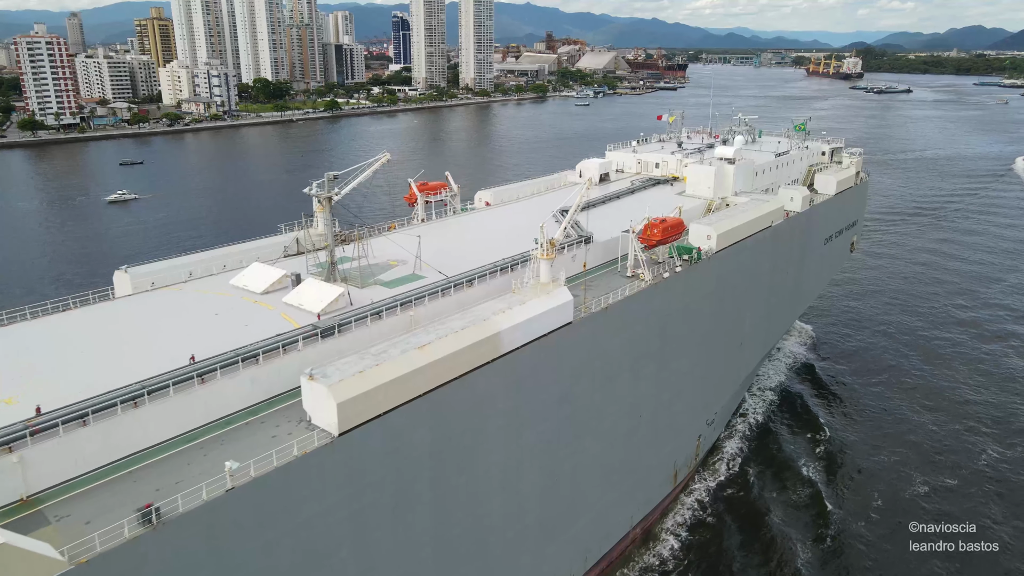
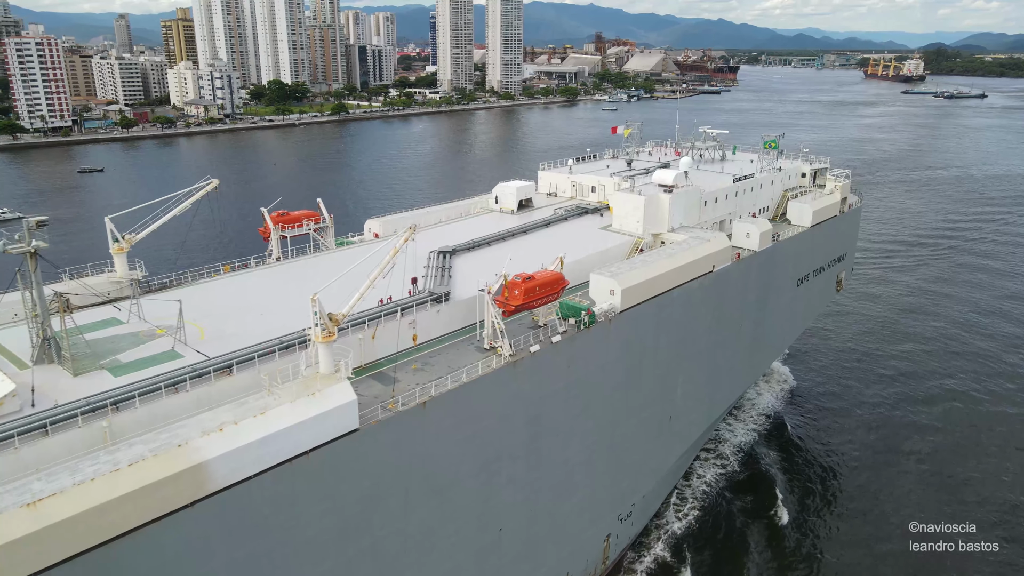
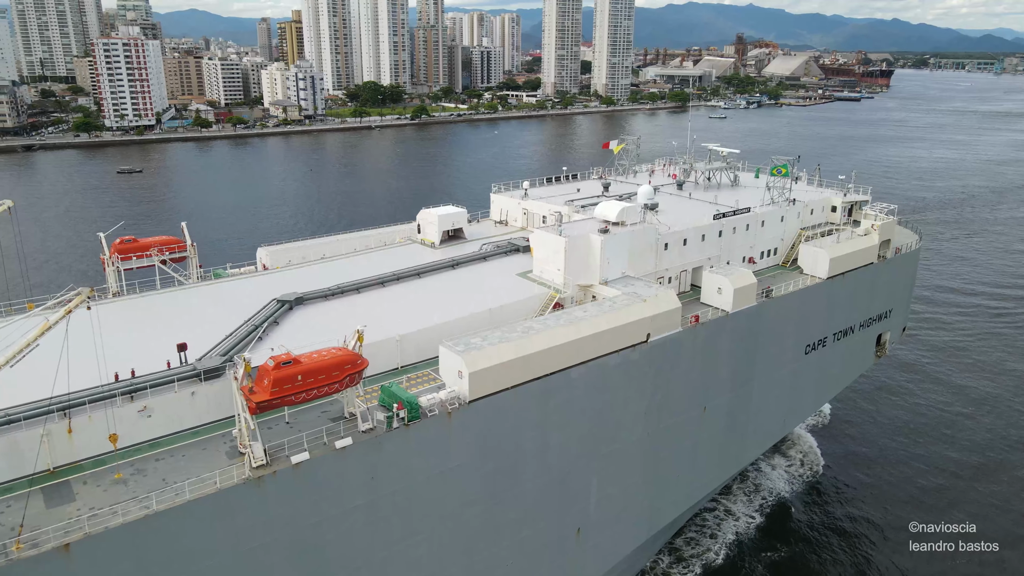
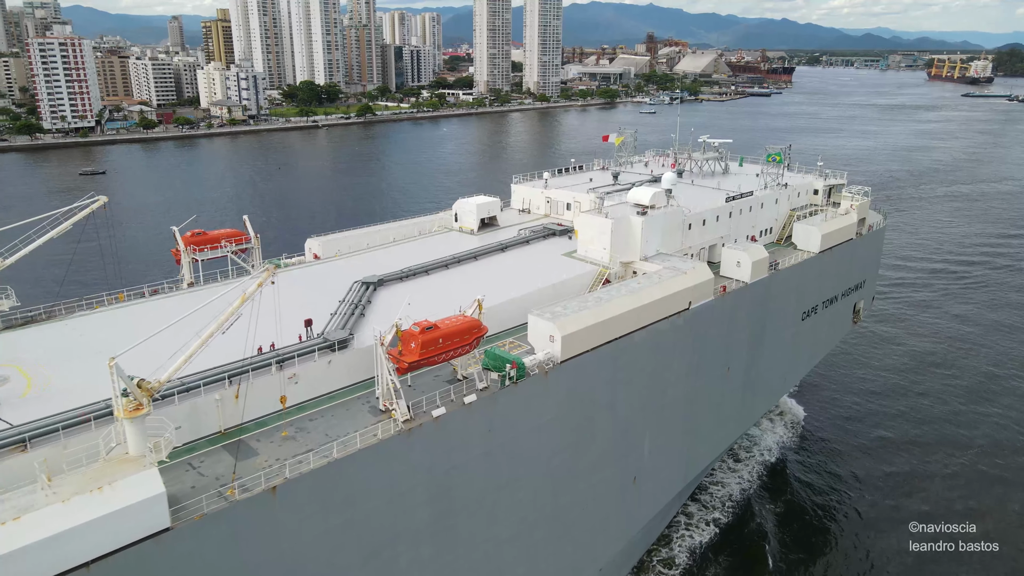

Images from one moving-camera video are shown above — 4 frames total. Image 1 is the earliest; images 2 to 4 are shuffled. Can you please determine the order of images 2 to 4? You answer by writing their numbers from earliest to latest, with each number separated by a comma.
2, 4, 3
